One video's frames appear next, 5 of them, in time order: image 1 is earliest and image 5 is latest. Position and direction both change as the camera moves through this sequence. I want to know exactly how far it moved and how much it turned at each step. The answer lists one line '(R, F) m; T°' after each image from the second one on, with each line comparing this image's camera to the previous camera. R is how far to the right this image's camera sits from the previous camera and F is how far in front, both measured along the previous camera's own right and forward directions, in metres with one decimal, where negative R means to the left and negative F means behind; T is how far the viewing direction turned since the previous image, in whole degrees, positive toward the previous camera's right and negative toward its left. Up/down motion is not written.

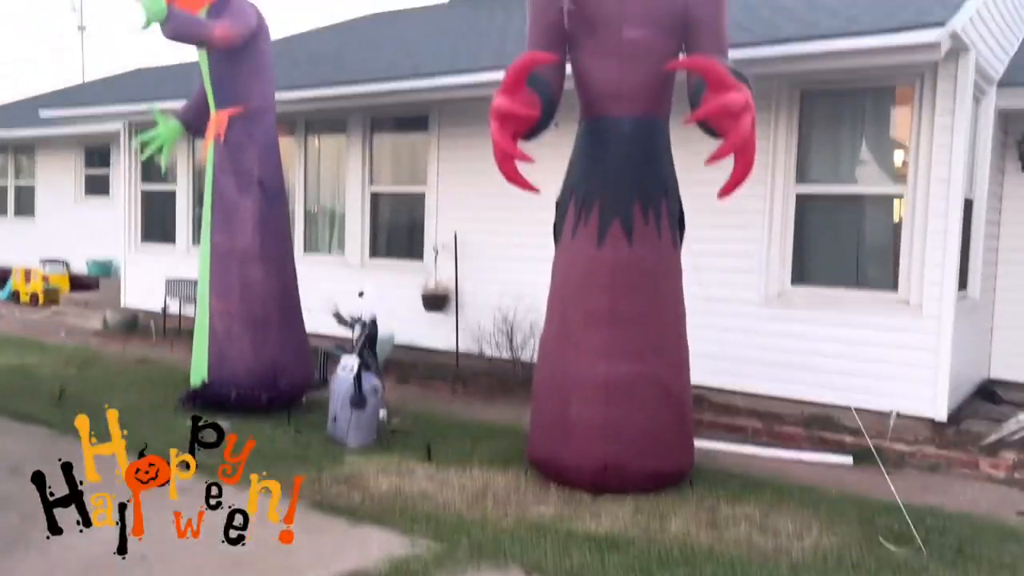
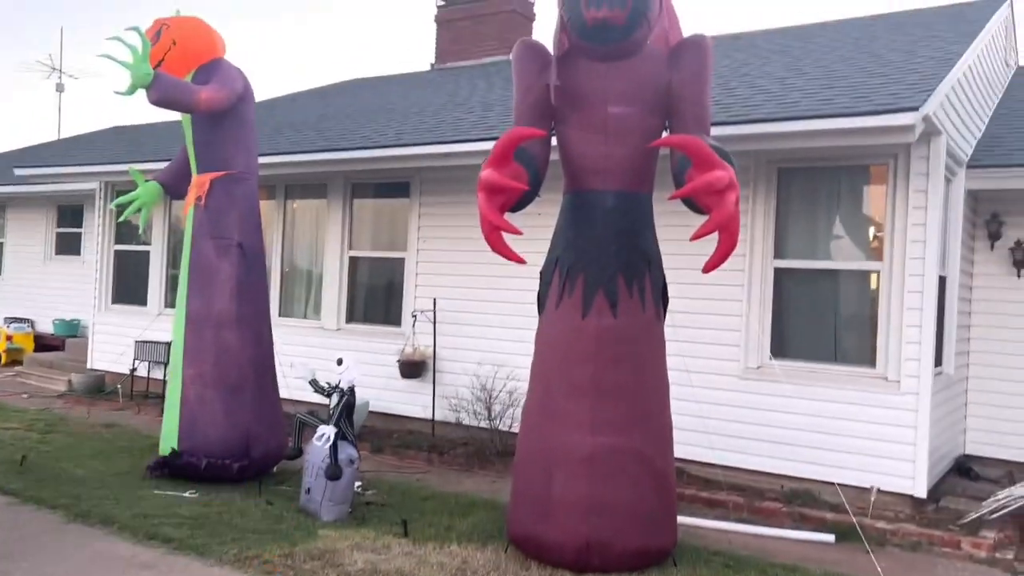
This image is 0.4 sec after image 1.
(-0.1, 0.0) m; +2°
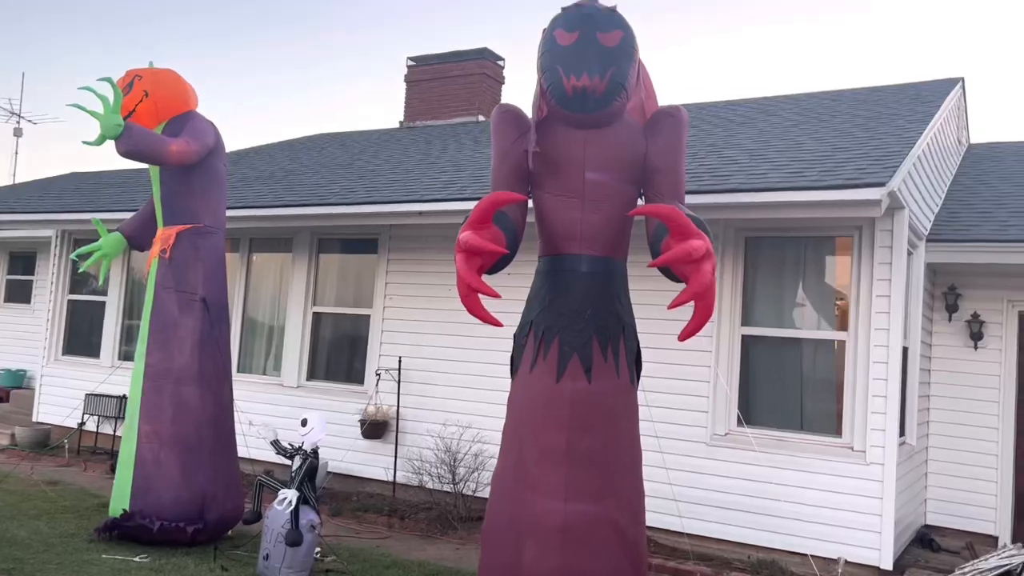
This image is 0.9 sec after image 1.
(-0.1, 0.0) m; +3°
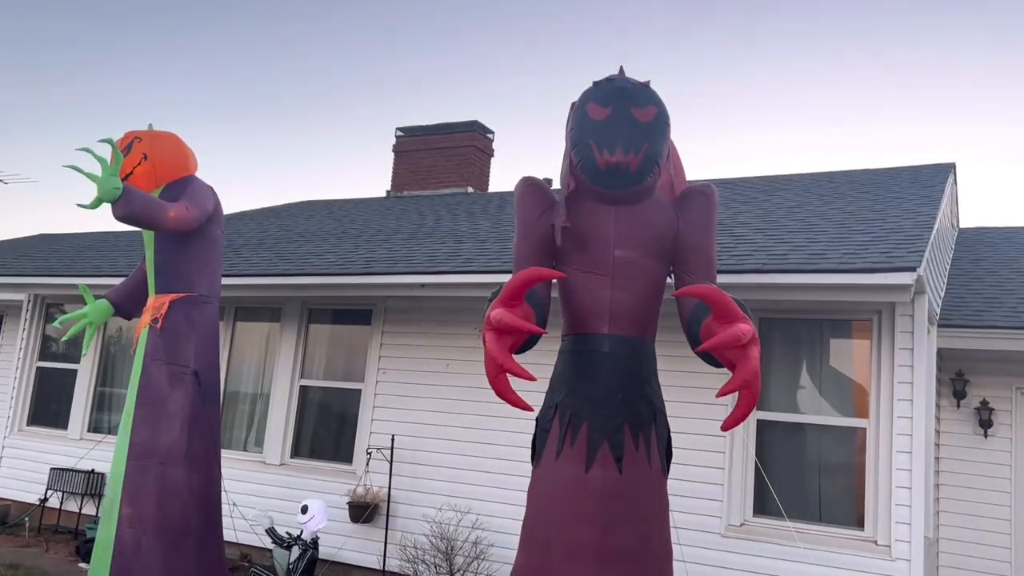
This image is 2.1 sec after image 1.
(-0.3, +0.2) m; +2°
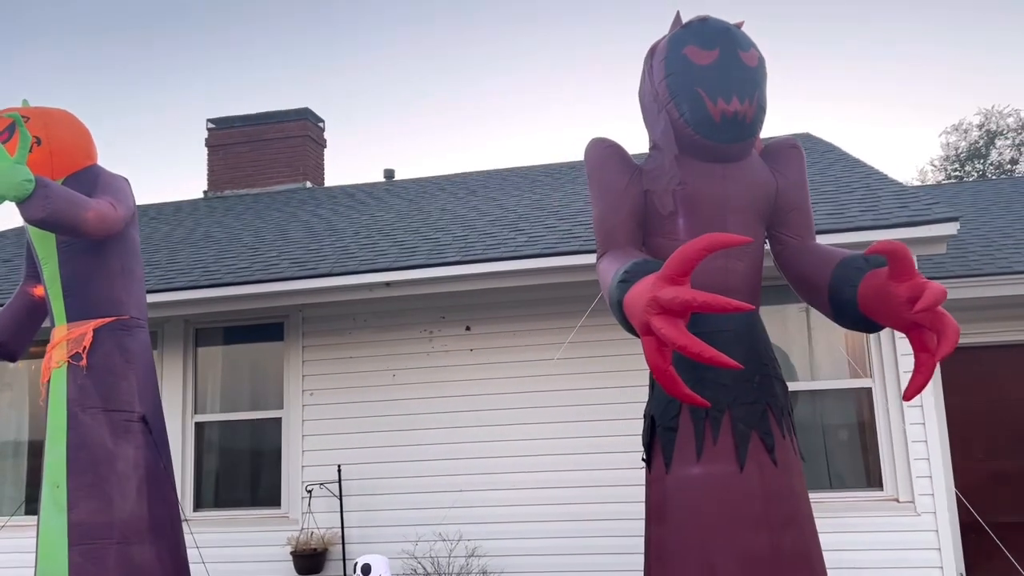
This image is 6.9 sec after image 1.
(-1.4, +0.9) m; +17°
